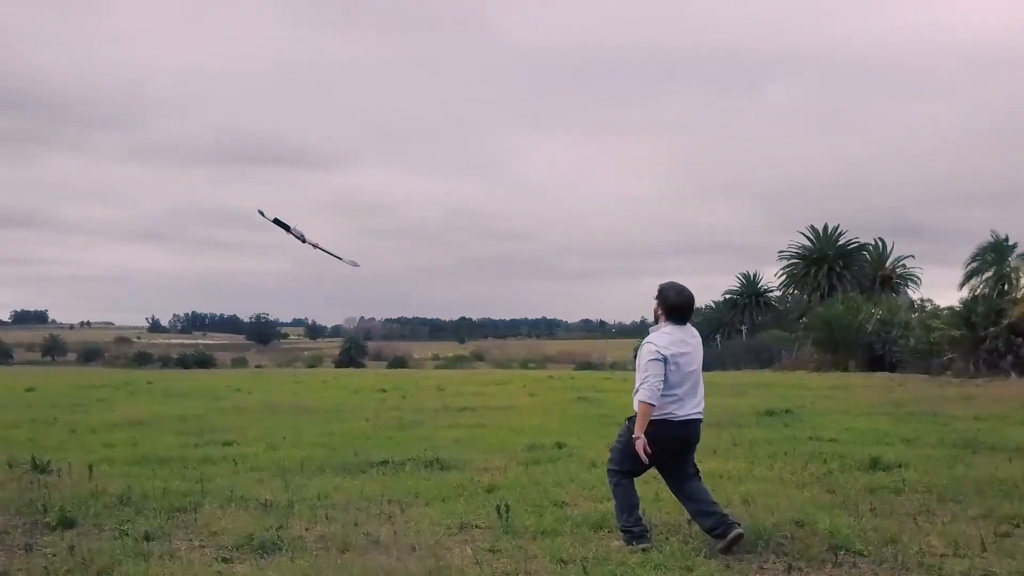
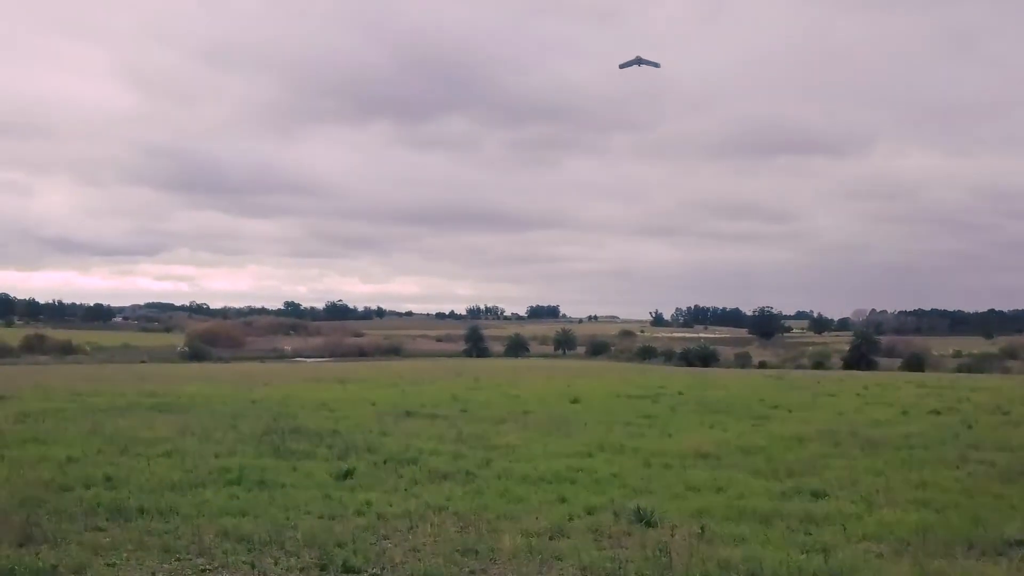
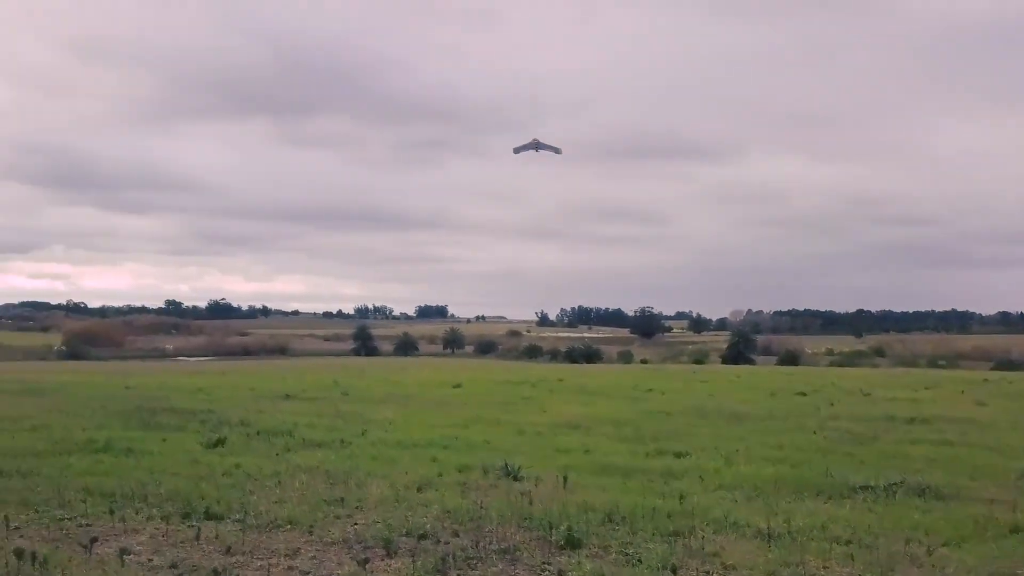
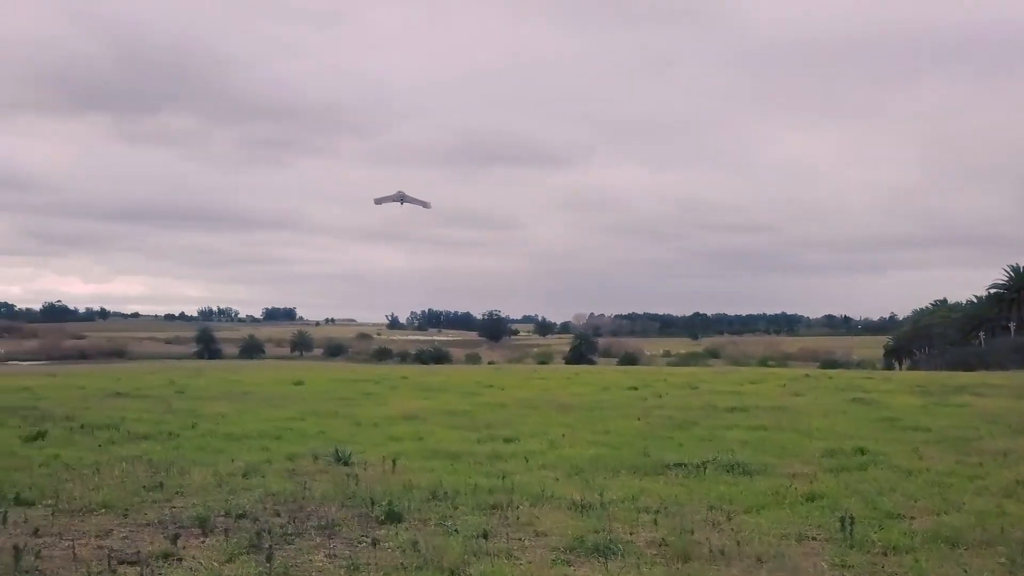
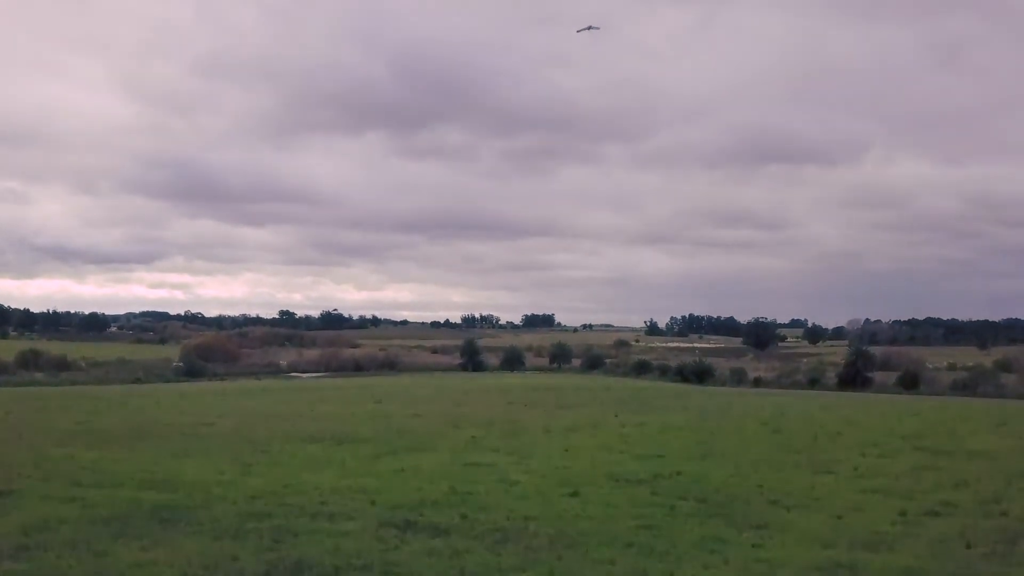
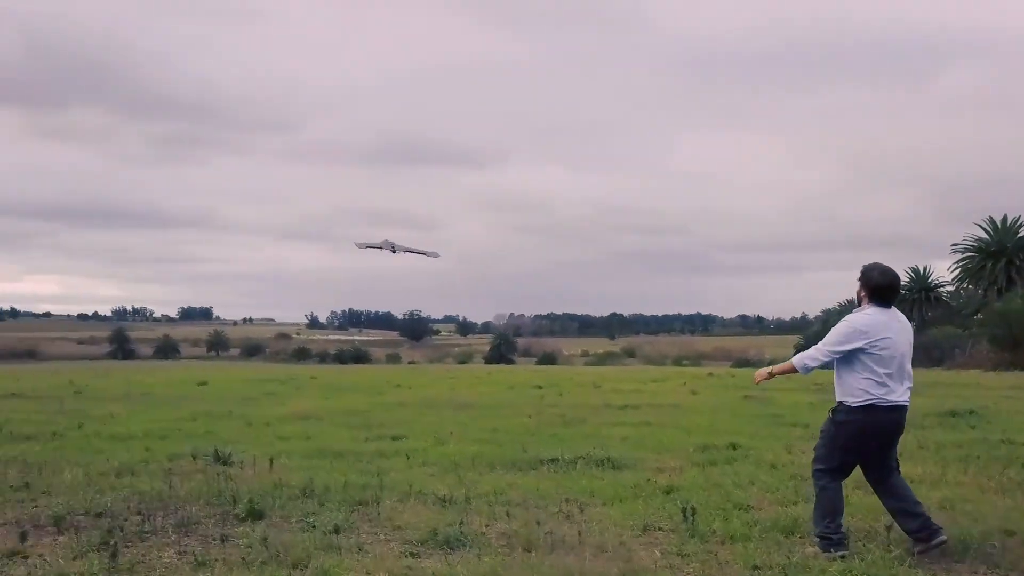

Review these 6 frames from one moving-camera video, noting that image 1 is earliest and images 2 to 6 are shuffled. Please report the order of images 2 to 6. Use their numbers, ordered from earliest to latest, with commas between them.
6, 4, 3, 2, 5
